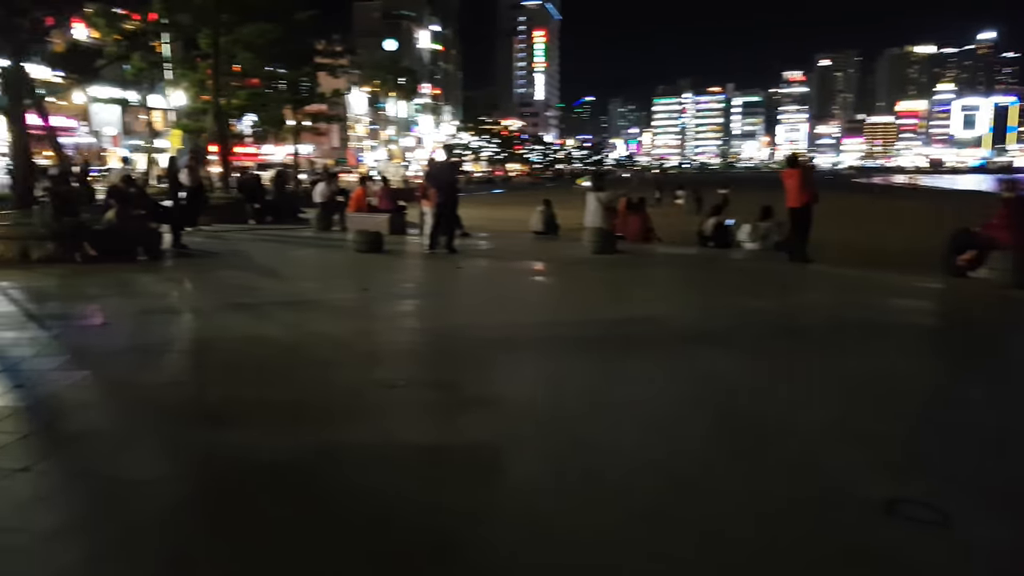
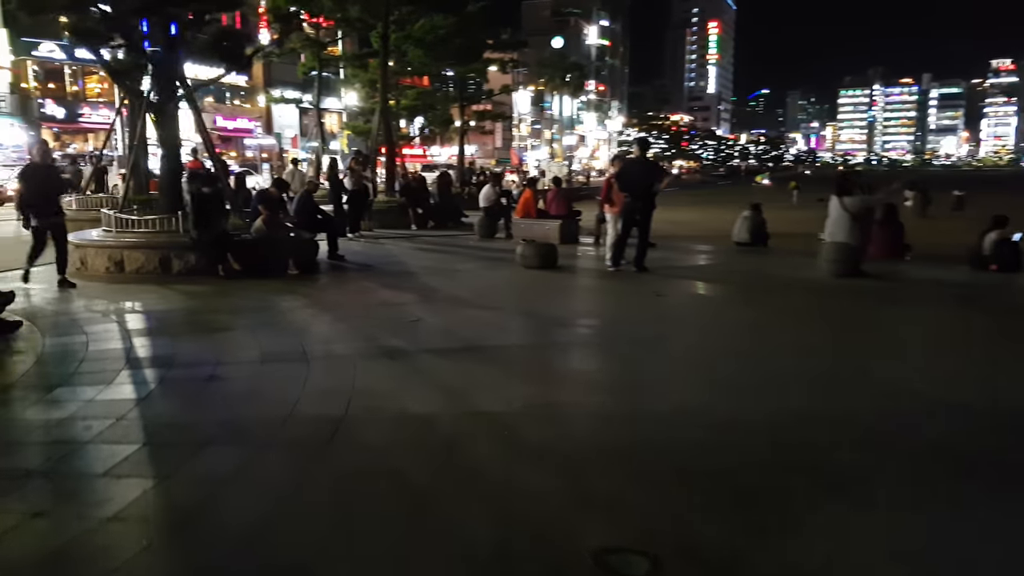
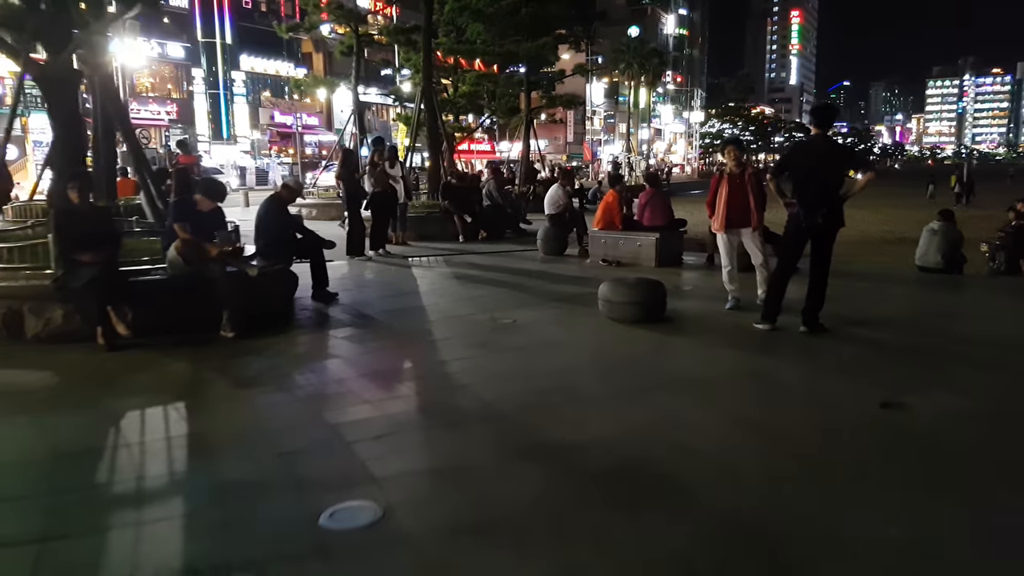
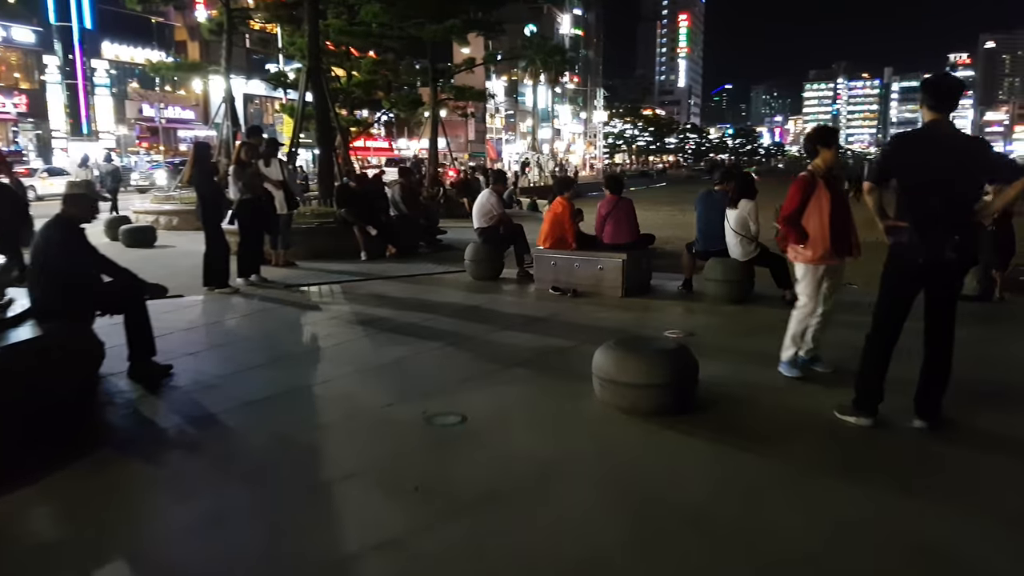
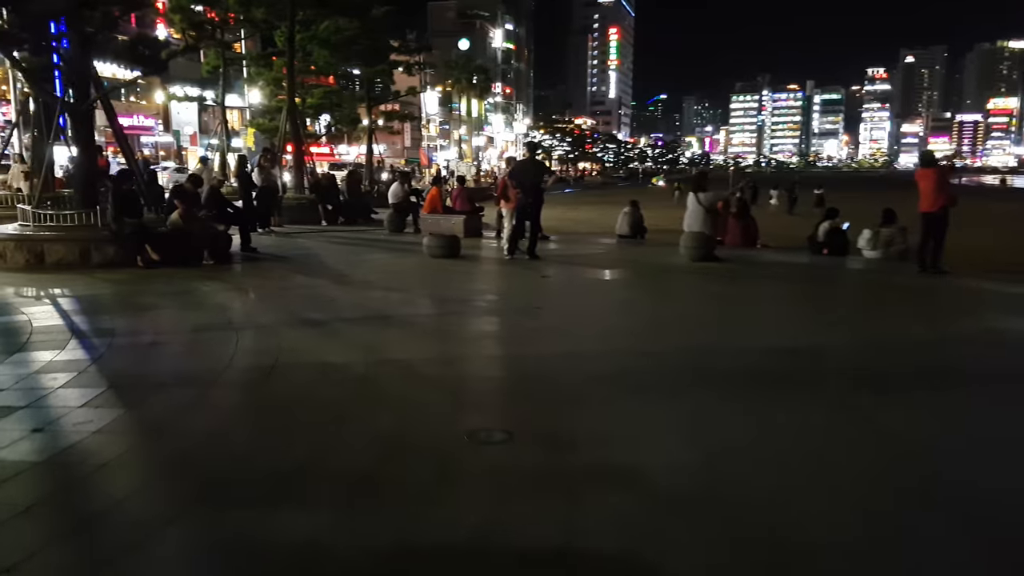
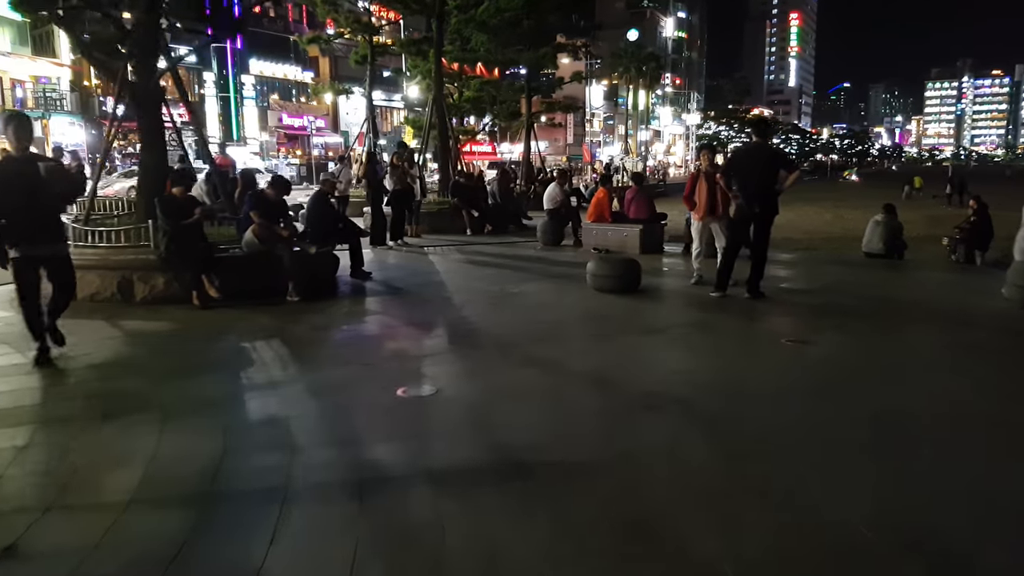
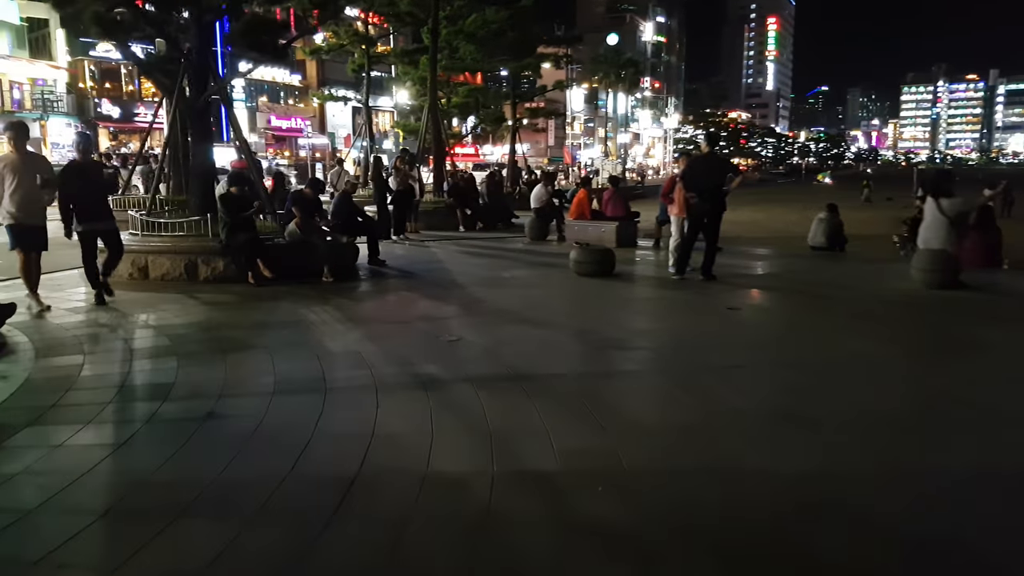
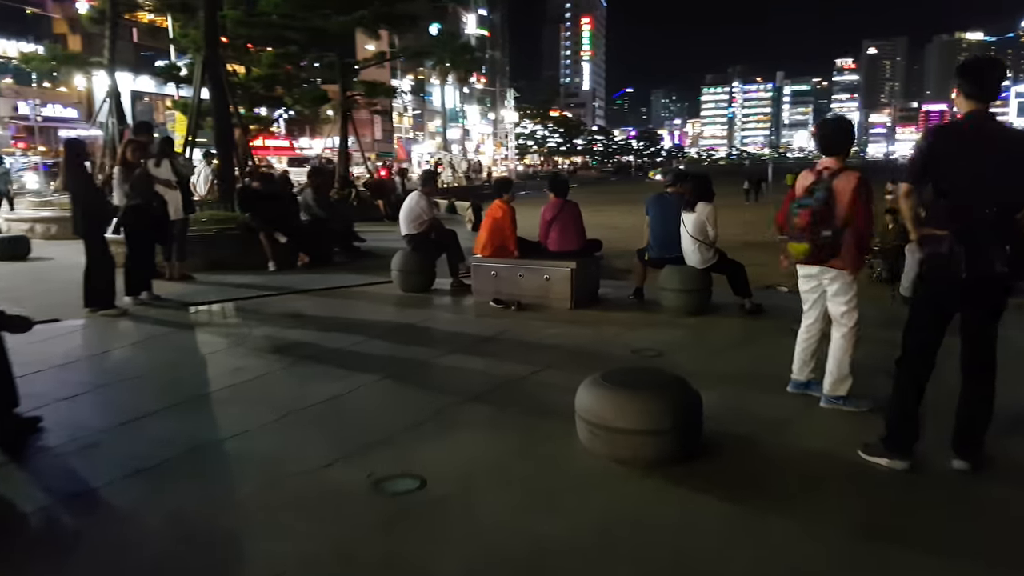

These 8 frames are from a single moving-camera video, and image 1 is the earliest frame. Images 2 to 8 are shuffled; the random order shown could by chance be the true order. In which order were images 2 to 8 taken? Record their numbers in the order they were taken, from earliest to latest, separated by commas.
5, 2, 7, 6, 3, 4, 8
